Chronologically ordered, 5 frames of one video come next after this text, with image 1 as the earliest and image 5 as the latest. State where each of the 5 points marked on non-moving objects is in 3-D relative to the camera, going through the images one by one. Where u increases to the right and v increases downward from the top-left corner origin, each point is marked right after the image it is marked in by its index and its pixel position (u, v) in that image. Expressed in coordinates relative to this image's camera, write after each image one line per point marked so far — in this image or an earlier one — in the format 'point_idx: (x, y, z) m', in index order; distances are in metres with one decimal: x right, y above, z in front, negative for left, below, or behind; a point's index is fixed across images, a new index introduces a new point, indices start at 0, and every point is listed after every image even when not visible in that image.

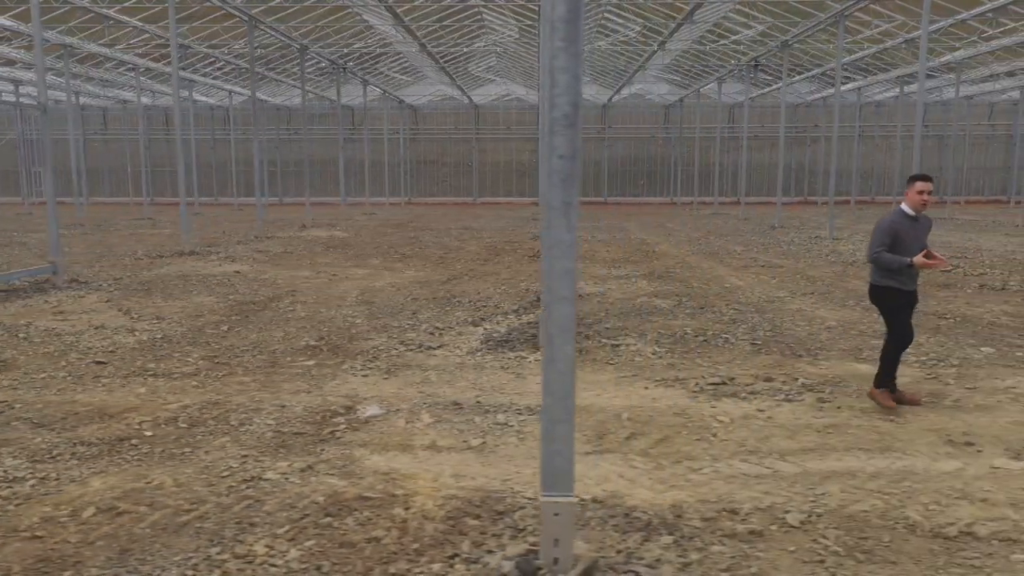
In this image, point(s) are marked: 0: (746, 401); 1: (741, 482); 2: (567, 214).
0: (+1.2, -0.6, +5.7) m
1: (+0.9, -0.8, +4.2) m
2: (+0.1, +0.2, +2.8) m
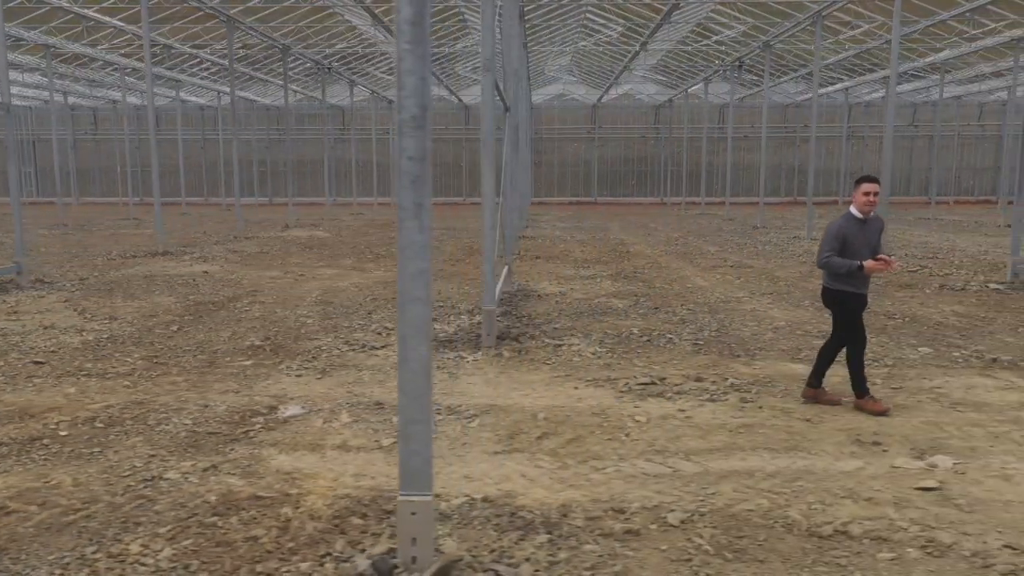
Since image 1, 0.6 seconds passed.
0: (+0.8, -0.6, +5.7) m
1: (+0.5, -0.8, +4.2) m
2: (-0.2, +0.2, +2.8) m
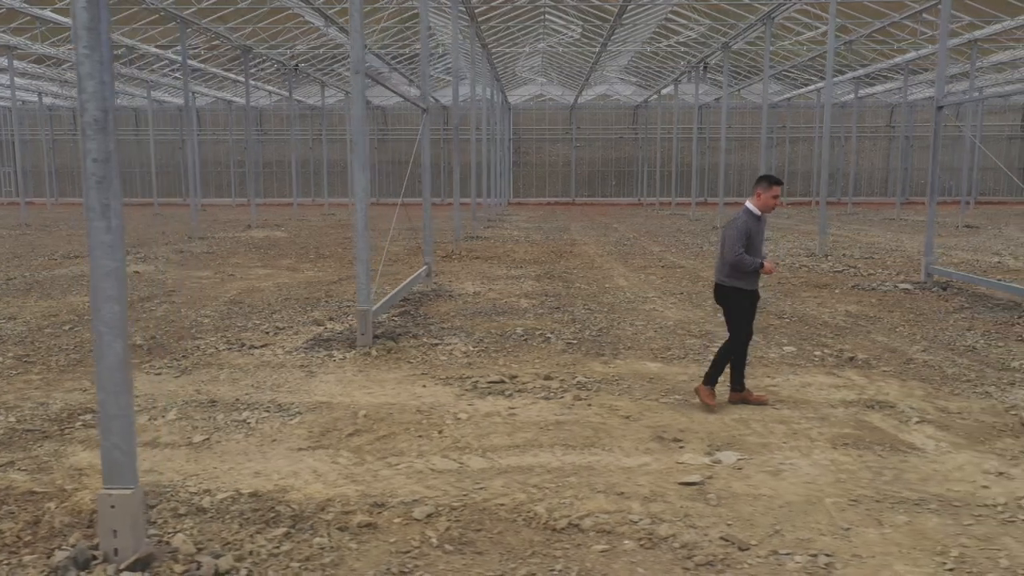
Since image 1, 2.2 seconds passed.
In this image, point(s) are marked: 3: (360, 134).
0: (0.0, -0.6, +5.8) m
1: (-0.4, -0.8, +4.3) m
2: (-1.1, +0.2, +2.9) m
3: (-1.0, +1.0, +7.3) m
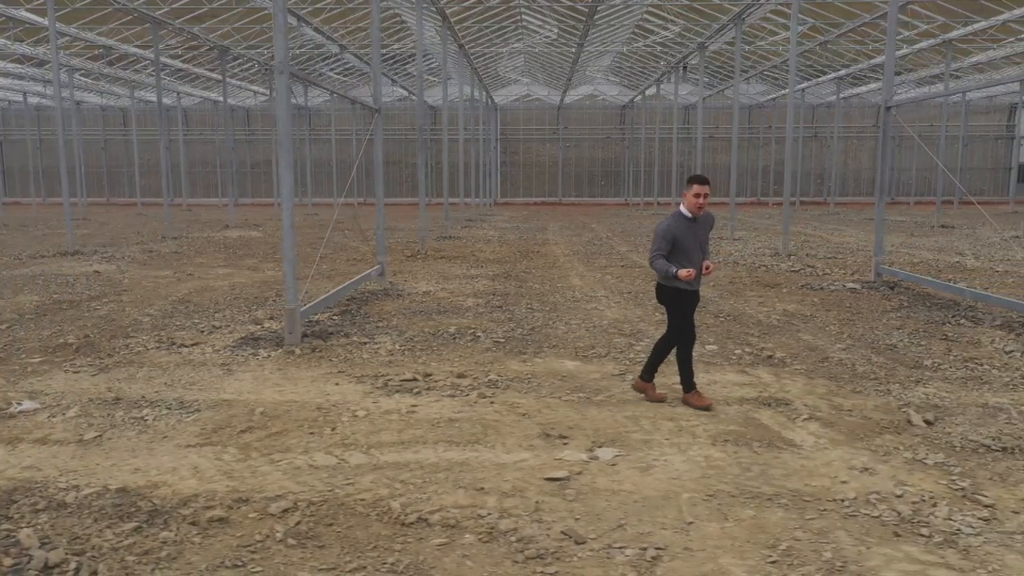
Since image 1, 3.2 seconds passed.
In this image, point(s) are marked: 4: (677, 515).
0: (-0.6, -0.6, +5.8) m
1: (-0.9, -0.8, +4.3) m
2: (-1.6, +0.2, +2.9) m
3: (-1.6, +1.1, +7.3) m
4: (+0.6, -0.8, +3.7) m
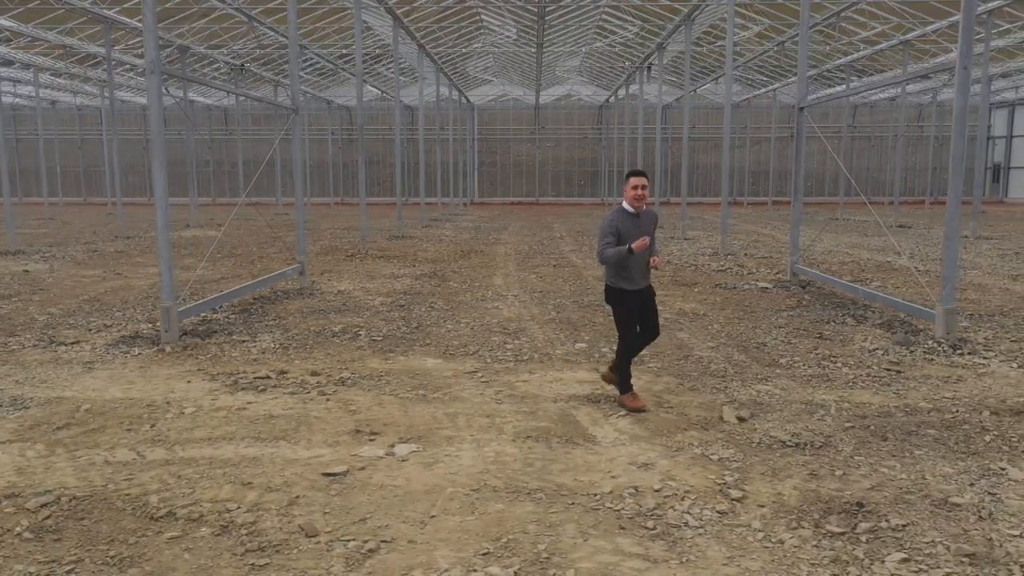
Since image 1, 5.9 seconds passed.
0: (-1.4, -0.6, +5.9) m
1: (-1.8, -0.7, +4.4) m
2: (-2.5, +0.2, +3.0) m
3: (-2.5, +1.1, +7.4) m
4: (-0.3, -0.8, +3.7) m
